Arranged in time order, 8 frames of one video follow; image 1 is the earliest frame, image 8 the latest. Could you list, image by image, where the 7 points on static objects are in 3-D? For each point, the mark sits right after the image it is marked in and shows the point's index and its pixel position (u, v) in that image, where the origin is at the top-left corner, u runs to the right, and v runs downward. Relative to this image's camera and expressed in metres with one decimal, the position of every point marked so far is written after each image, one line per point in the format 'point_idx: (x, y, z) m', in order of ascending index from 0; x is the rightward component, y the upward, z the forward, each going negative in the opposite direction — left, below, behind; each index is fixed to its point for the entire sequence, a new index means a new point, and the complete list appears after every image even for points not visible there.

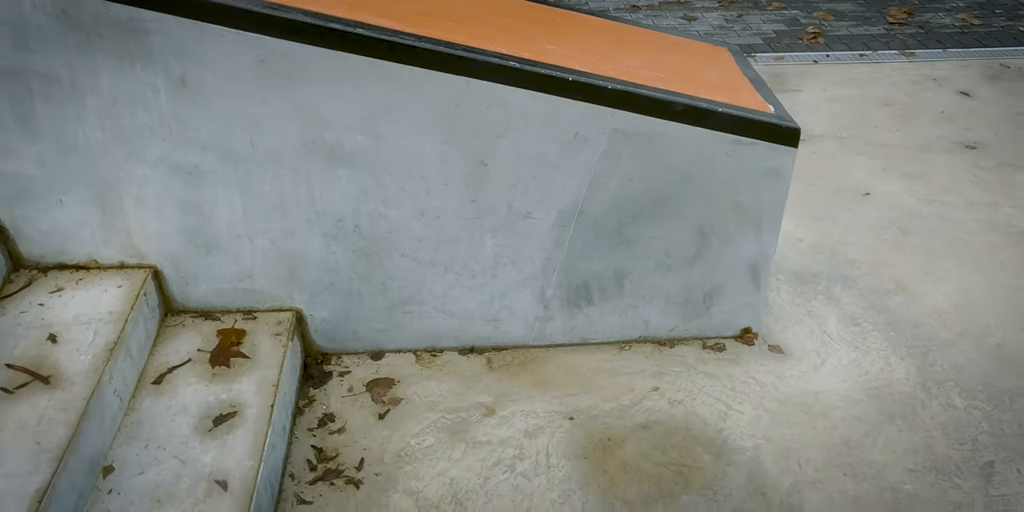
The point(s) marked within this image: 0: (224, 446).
0: (-0.5, -0.3, +1.6) m
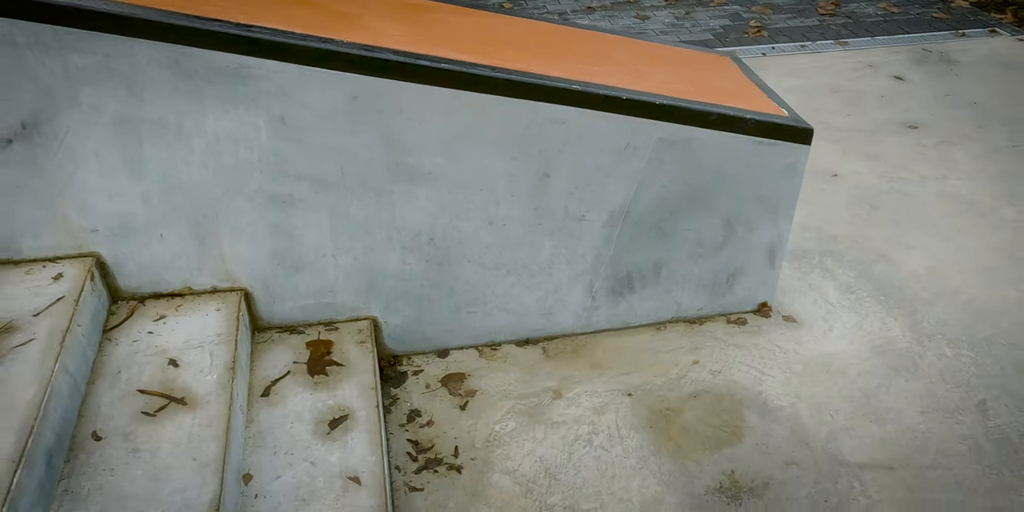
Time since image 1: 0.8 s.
0: (-0.3, -0.4, +1.8) m
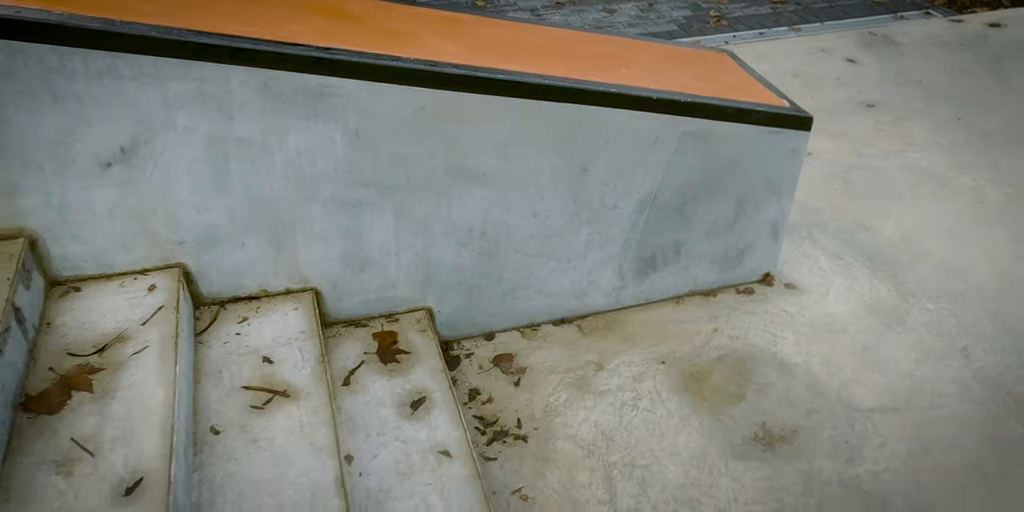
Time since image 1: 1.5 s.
0: (-0.2, -0.4, +1.9) m
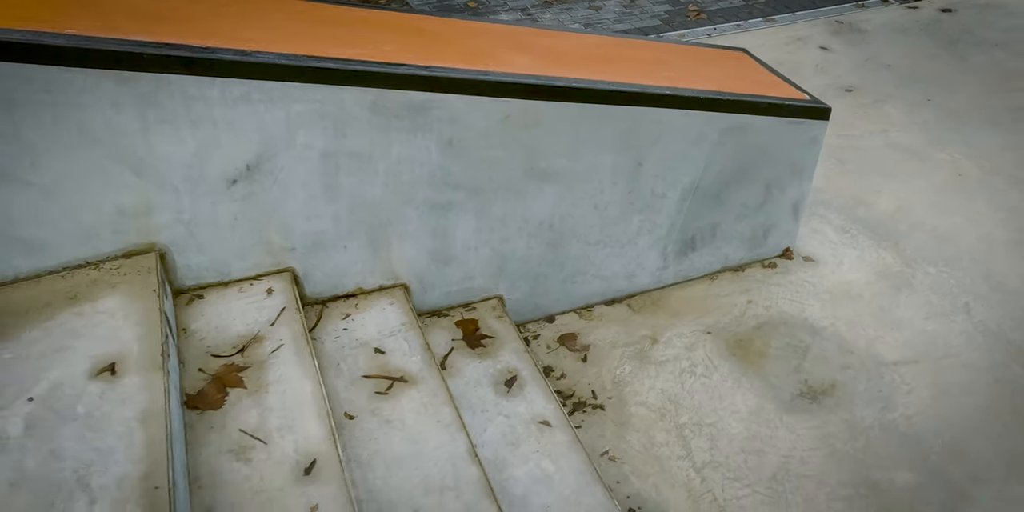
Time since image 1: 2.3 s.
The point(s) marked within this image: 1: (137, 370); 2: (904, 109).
0: (0.0, -0.3, +2.2) m
1: (-0.7, -0.2, +1.7) m
2: (+1.5, +0.6, +3.6) m
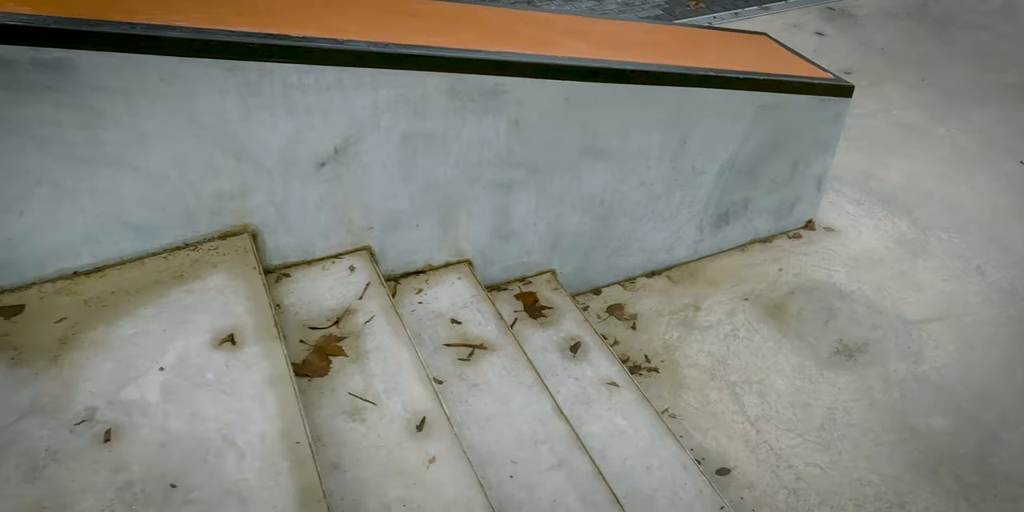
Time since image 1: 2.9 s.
0: (+0.2, -0.3, +2.3) m
1: (-0.5, -0.2, +1.8) m
2: (+1.6, +0.7, +3.8) m
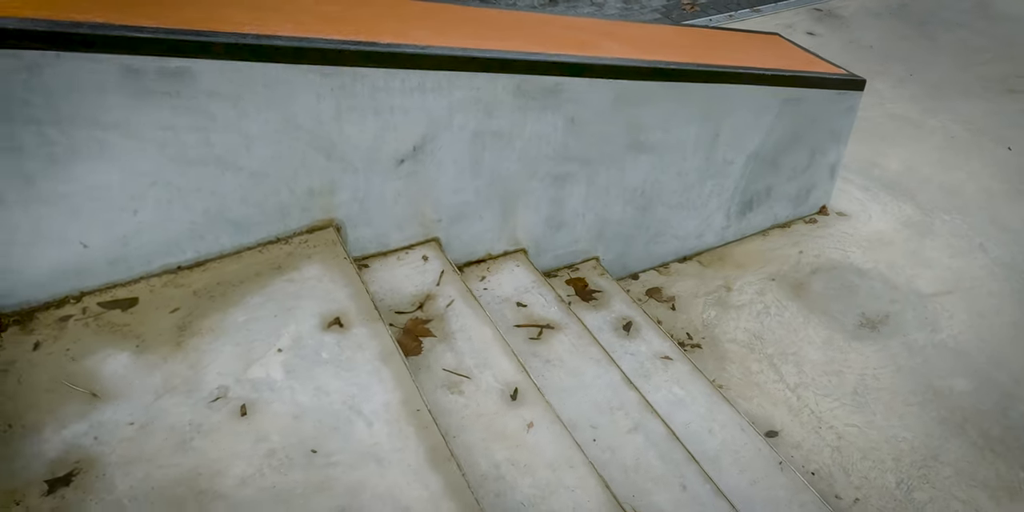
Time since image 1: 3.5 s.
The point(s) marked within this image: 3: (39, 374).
0: (+0.4, -0.2, +2.5) m
1: (-0.3, -0.1, +2.0) m
2: (+1.7, +0.8, +4.0) m
3: (-1.0, -0.2, +1.9) m
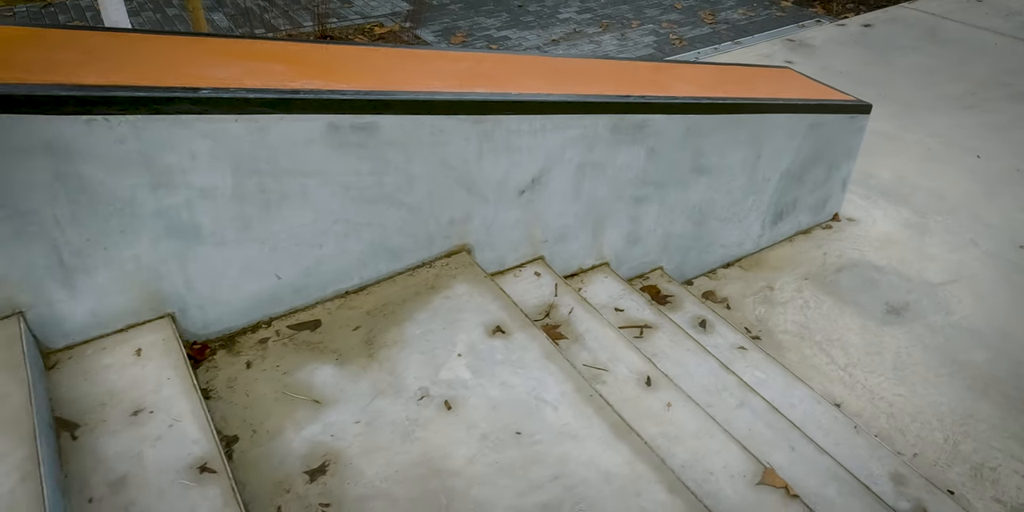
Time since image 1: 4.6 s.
0: (+0.7, -0.2, +2.9) m
1: (0.0, -0.2, +2.4) m
2: (+1.8, +0.8, +4.6) m
3: (-0.6, -0.3, +2.2) m
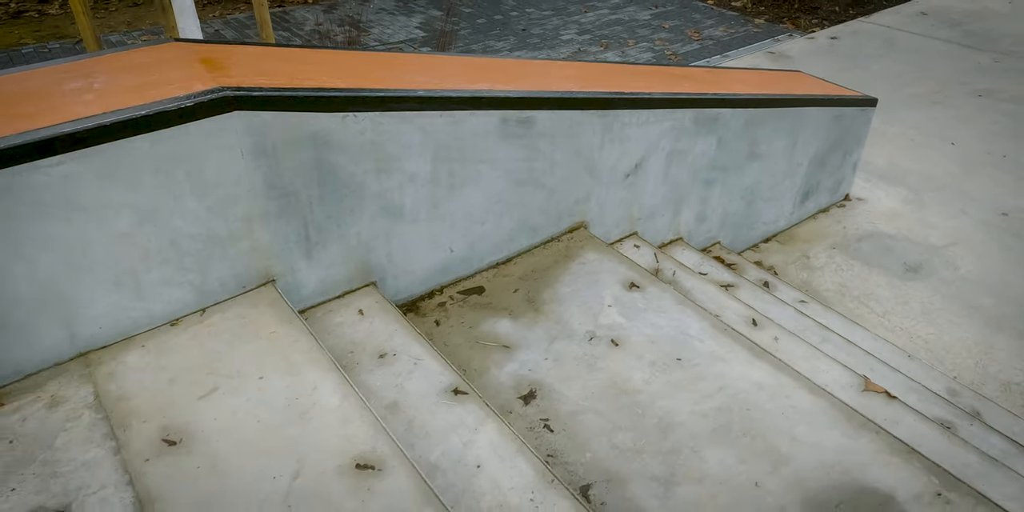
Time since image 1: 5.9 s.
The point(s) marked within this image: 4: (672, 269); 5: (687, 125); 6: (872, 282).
0: (+1.0, -0.1, +3.5) m
1: (+0.4, -0.1, +2.8) m
2: (+1.9, +0.9, +5.2) m
3: (-0.2, -0.2, +2.6) m
4: (+0.5, 0.0, +3.1) m
5: (+0.6, +0.5, +3.2) m
6: (+1.5, -0.1, +3.8) m
